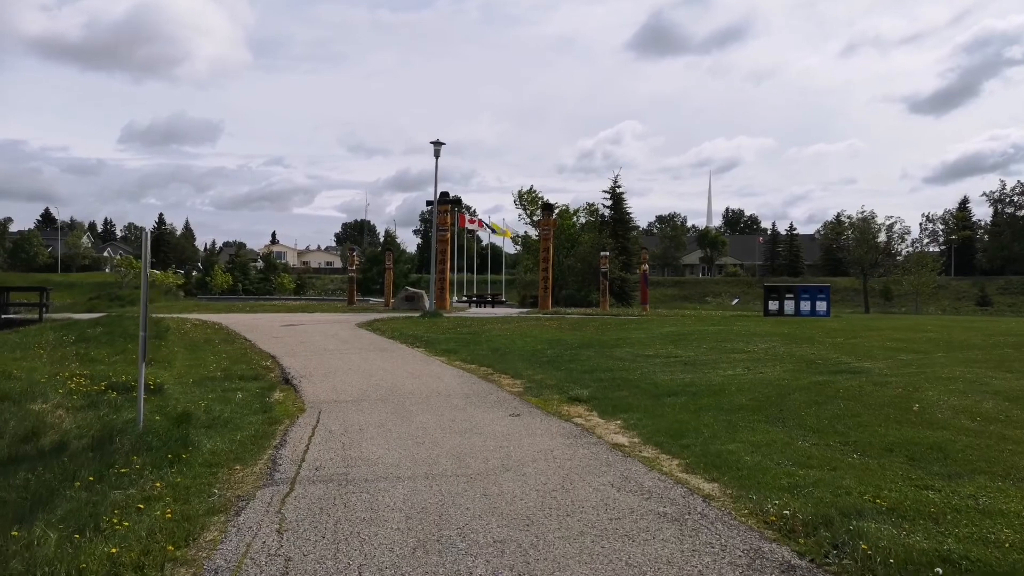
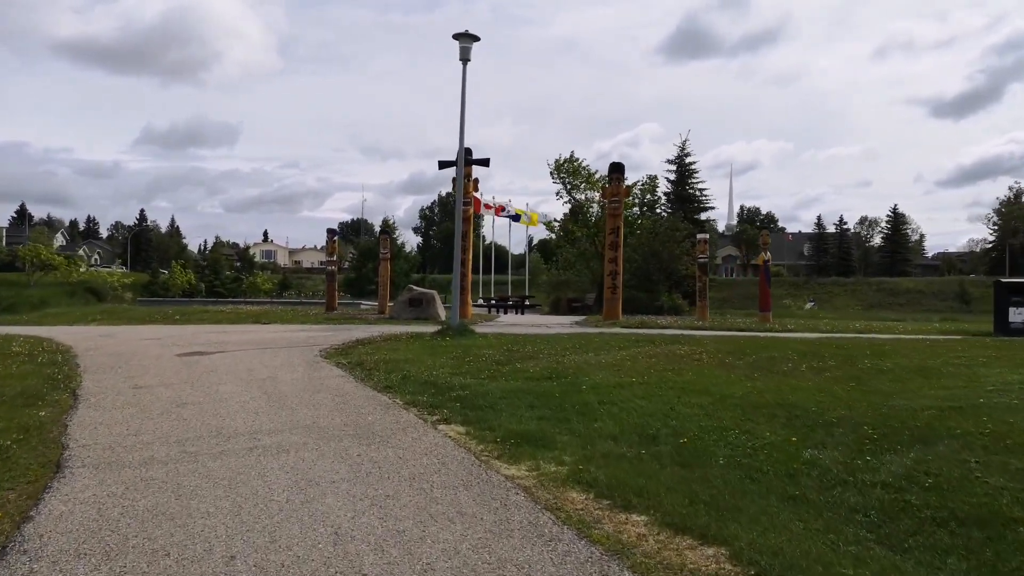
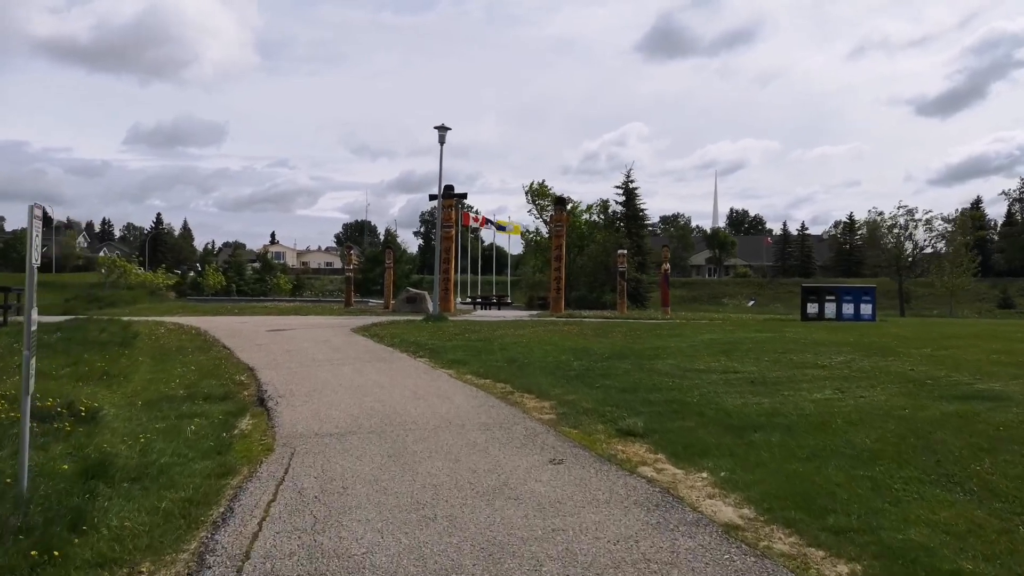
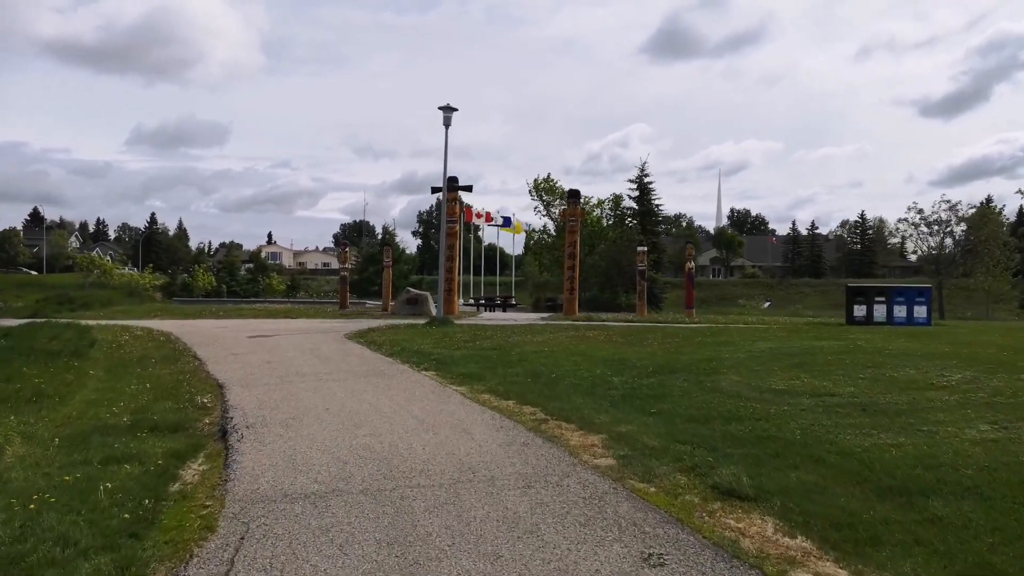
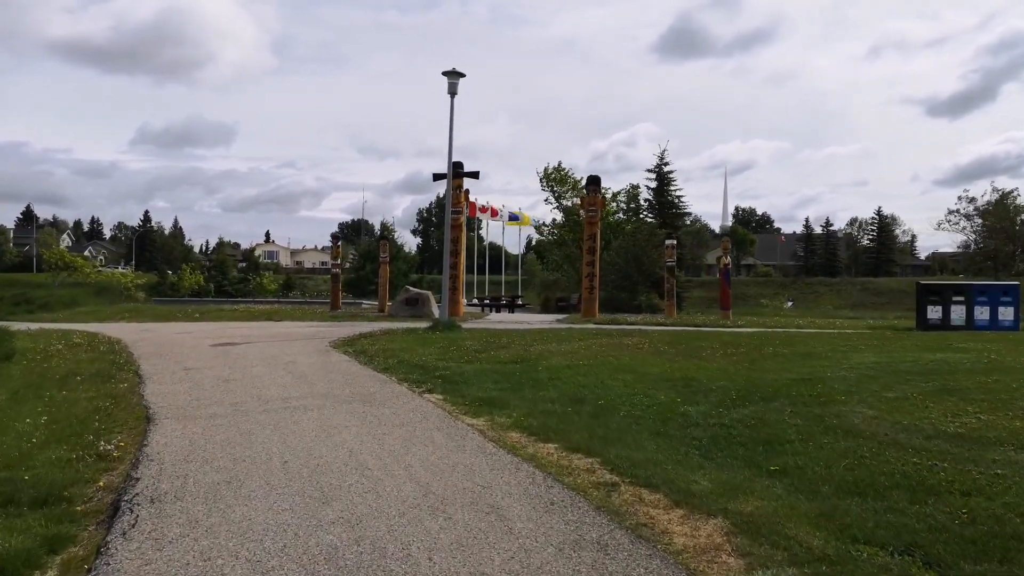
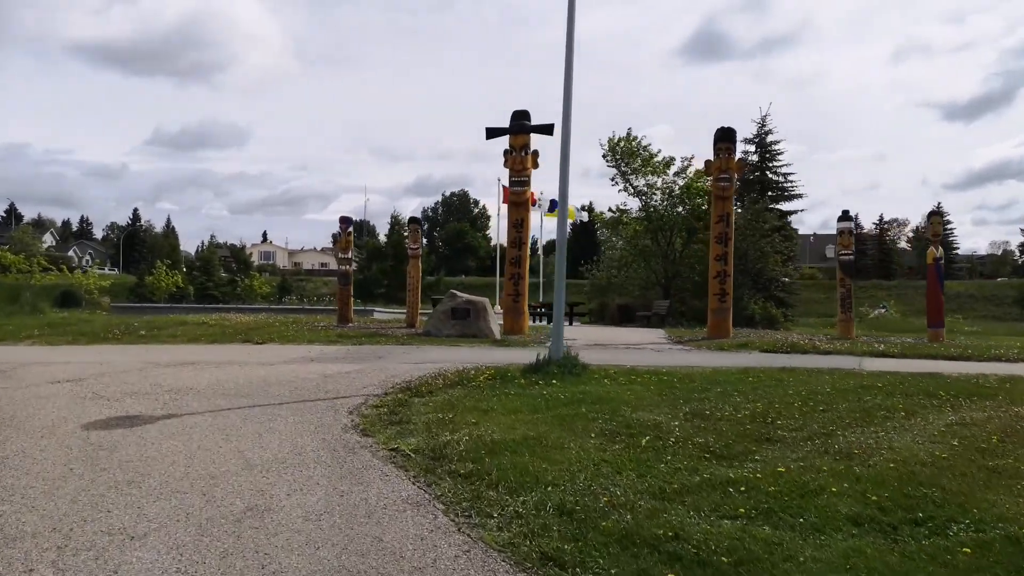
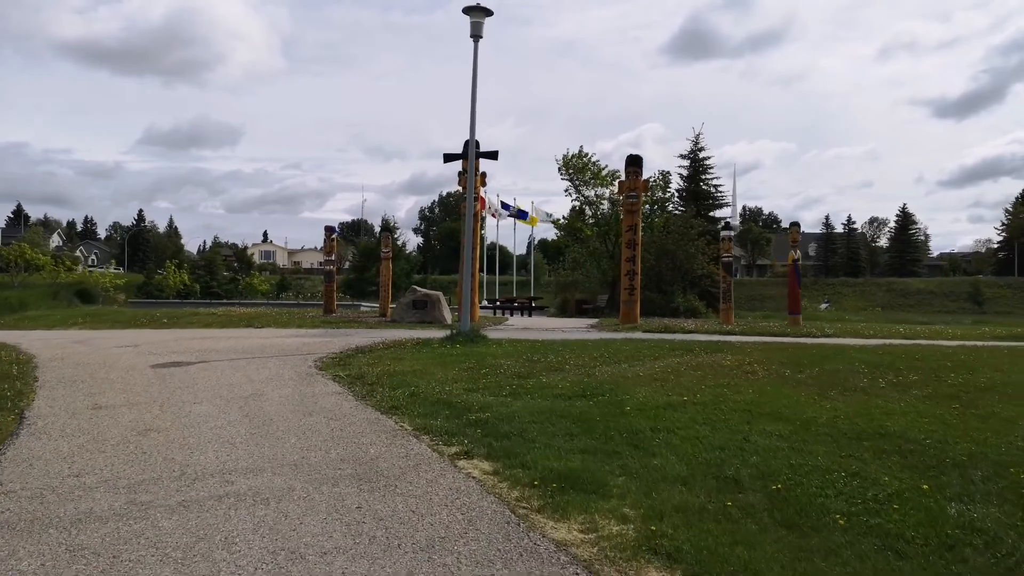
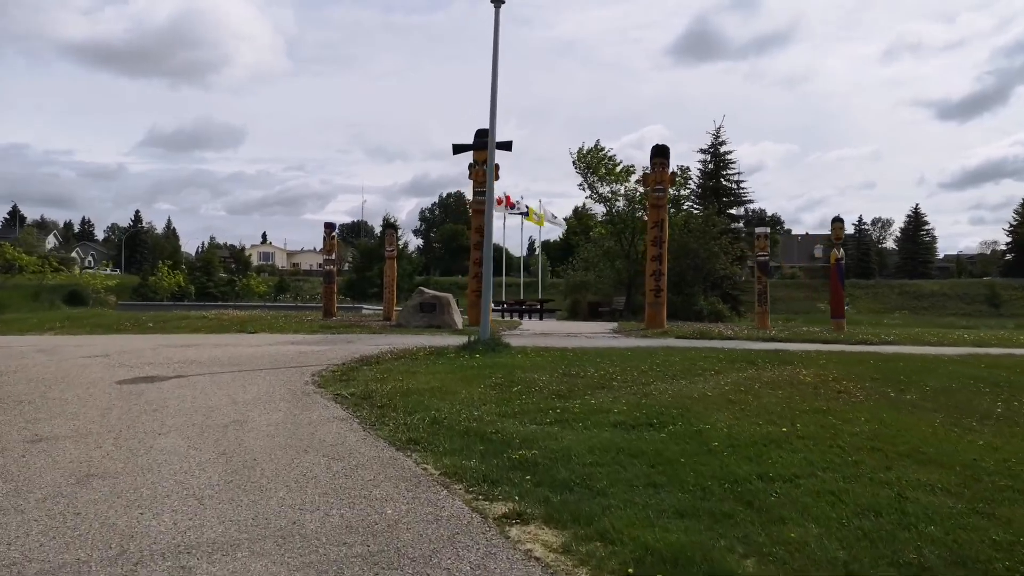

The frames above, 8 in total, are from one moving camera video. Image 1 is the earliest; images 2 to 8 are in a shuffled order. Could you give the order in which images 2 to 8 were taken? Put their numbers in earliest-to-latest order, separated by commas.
3, 4, 5, 2, 7, 8, 6
